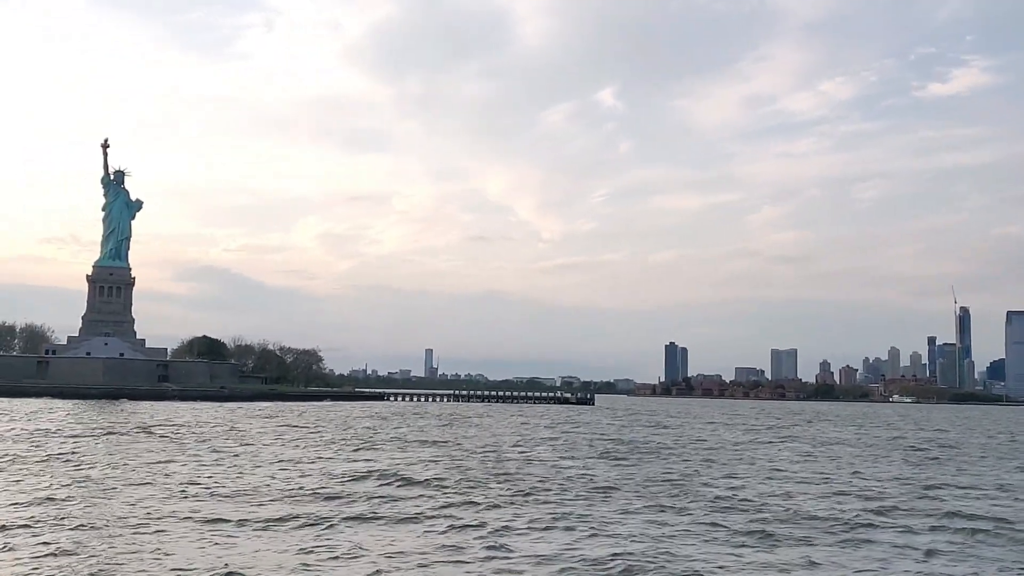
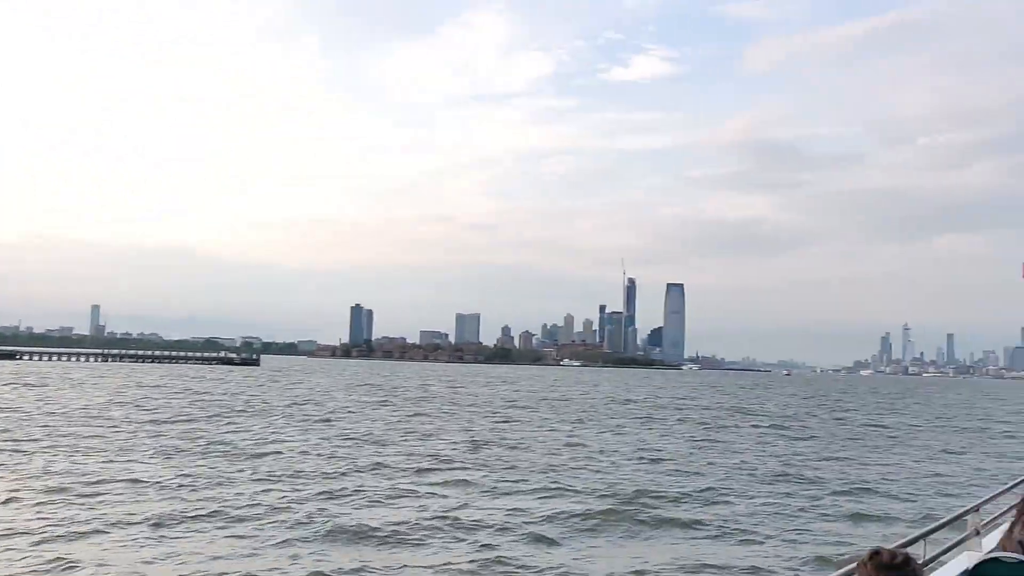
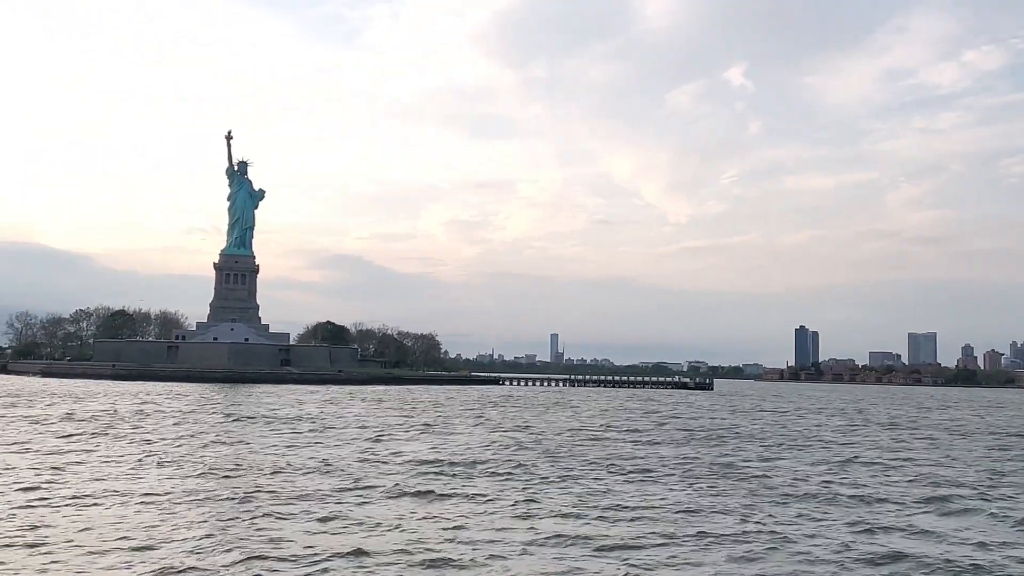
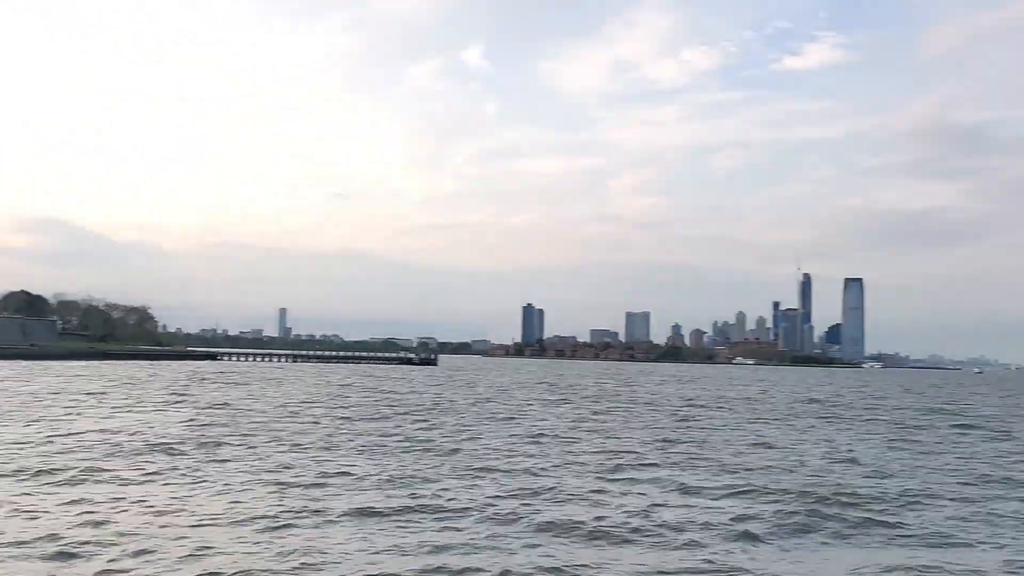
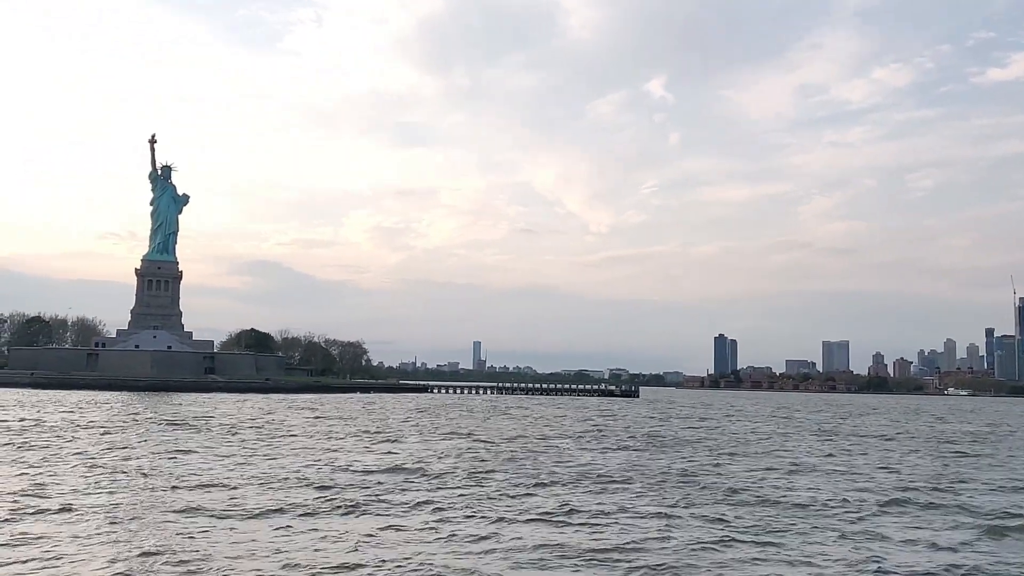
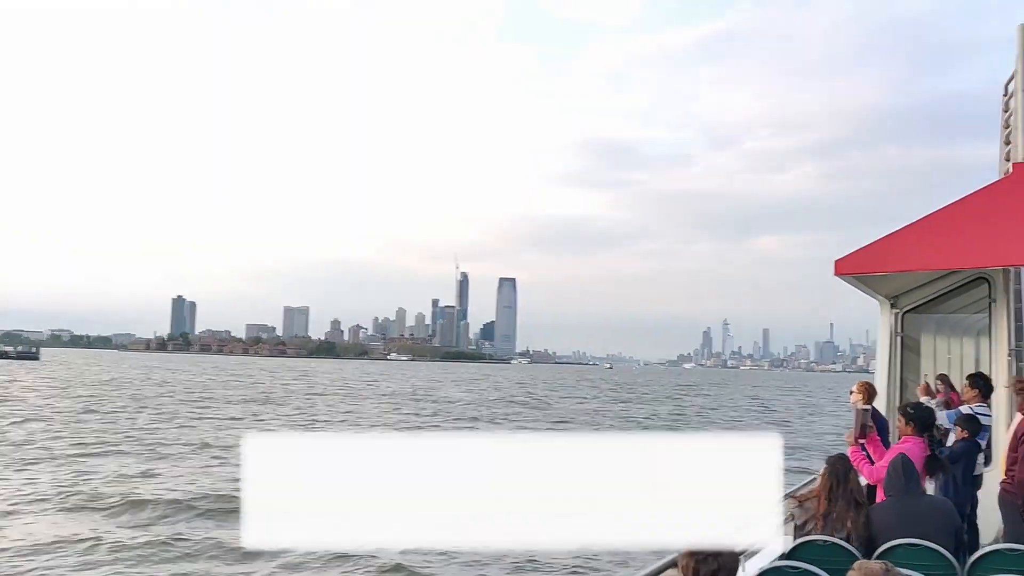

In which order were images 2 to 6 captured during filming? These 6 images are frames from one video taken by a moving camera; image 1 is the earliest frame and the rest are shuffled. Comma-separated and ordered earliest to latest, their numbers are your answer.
5, 3, 4, 2, 6
